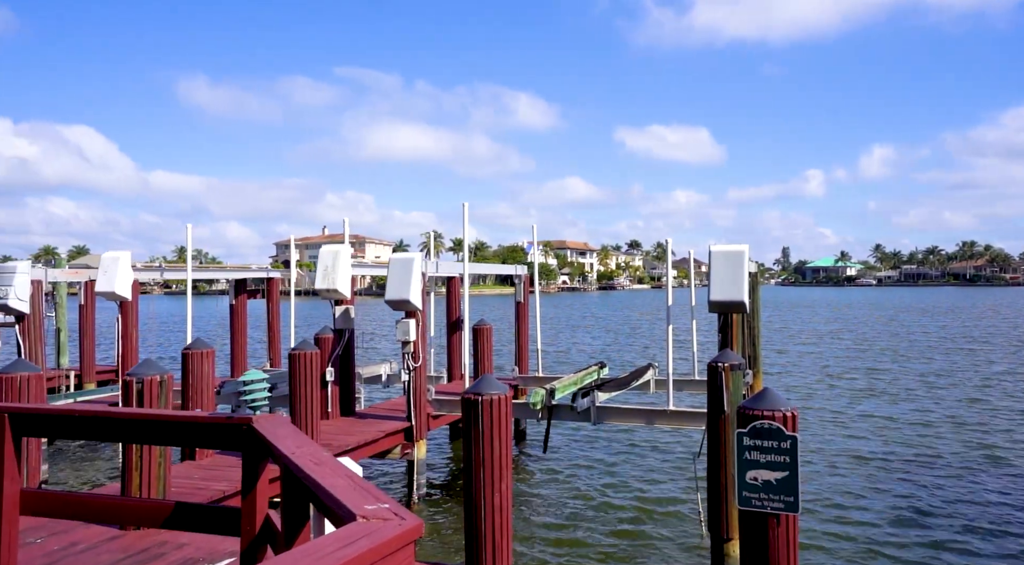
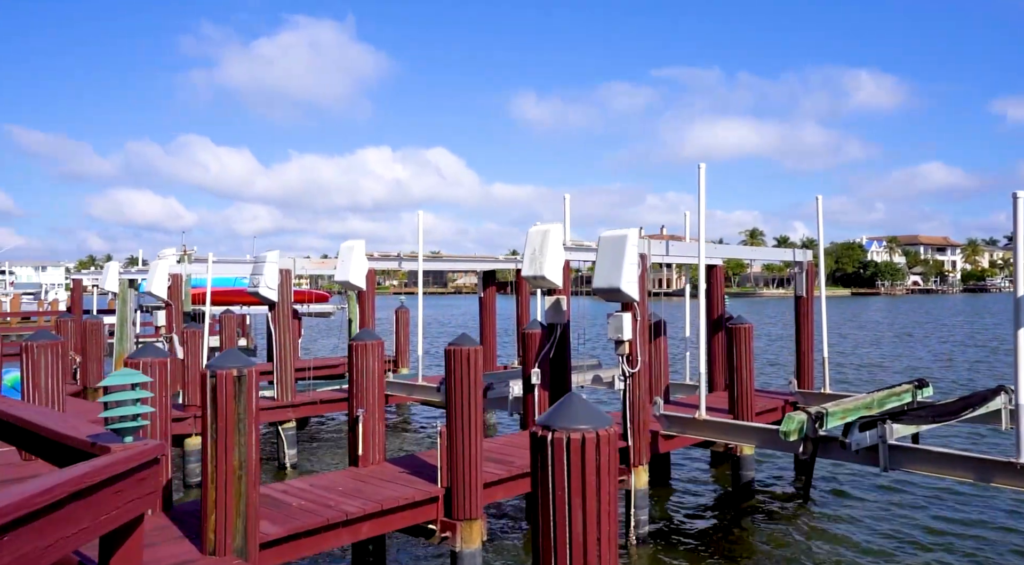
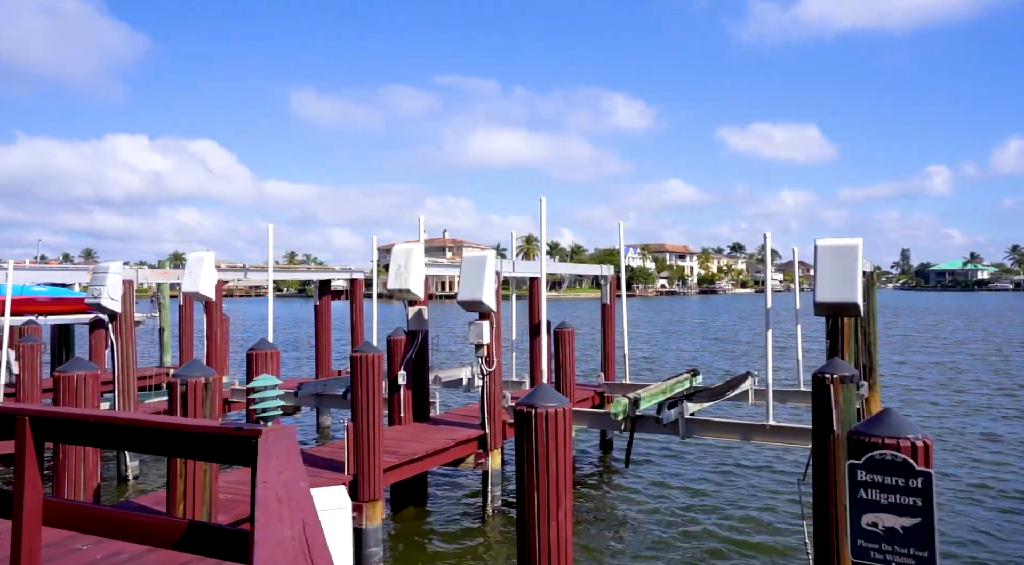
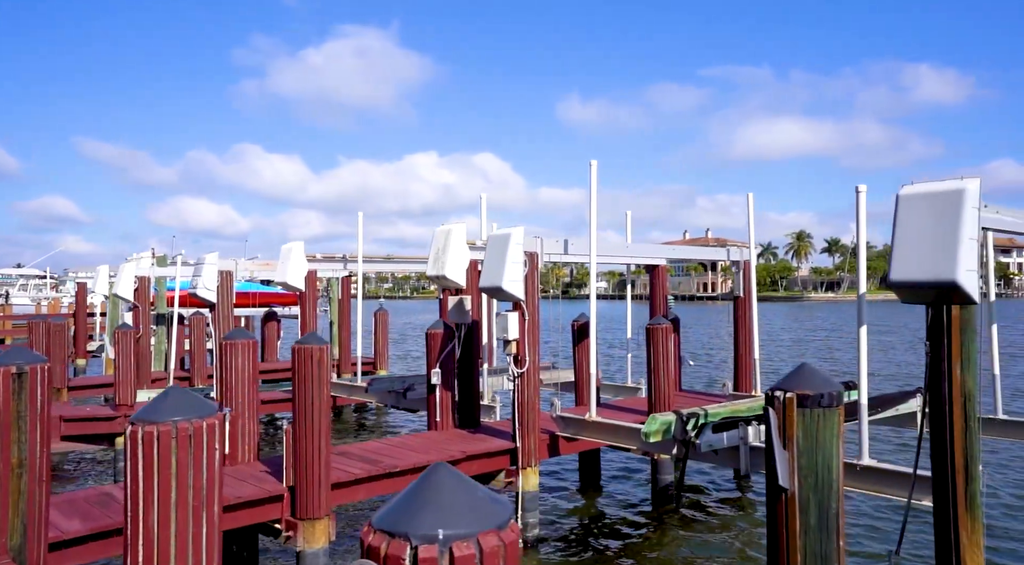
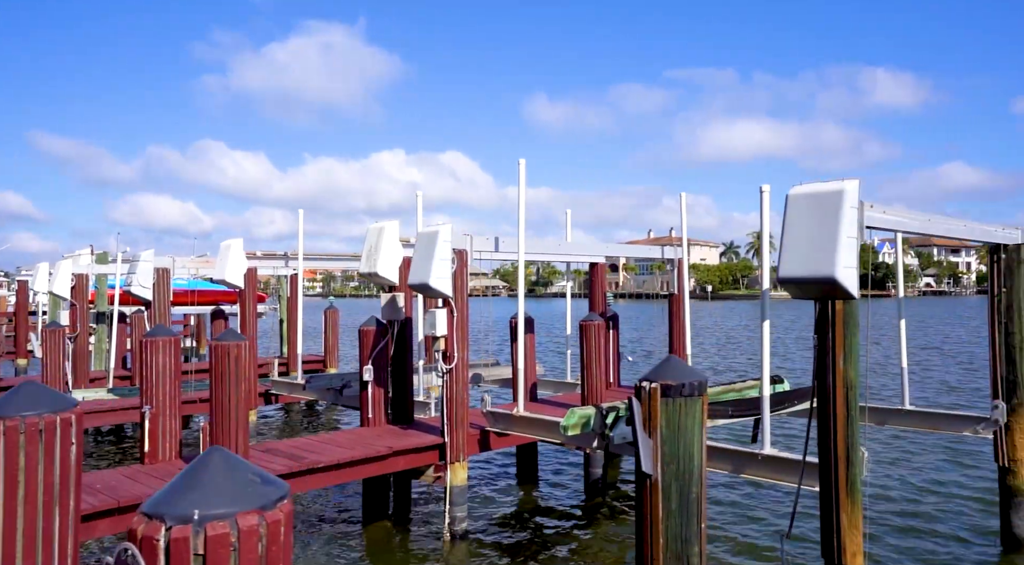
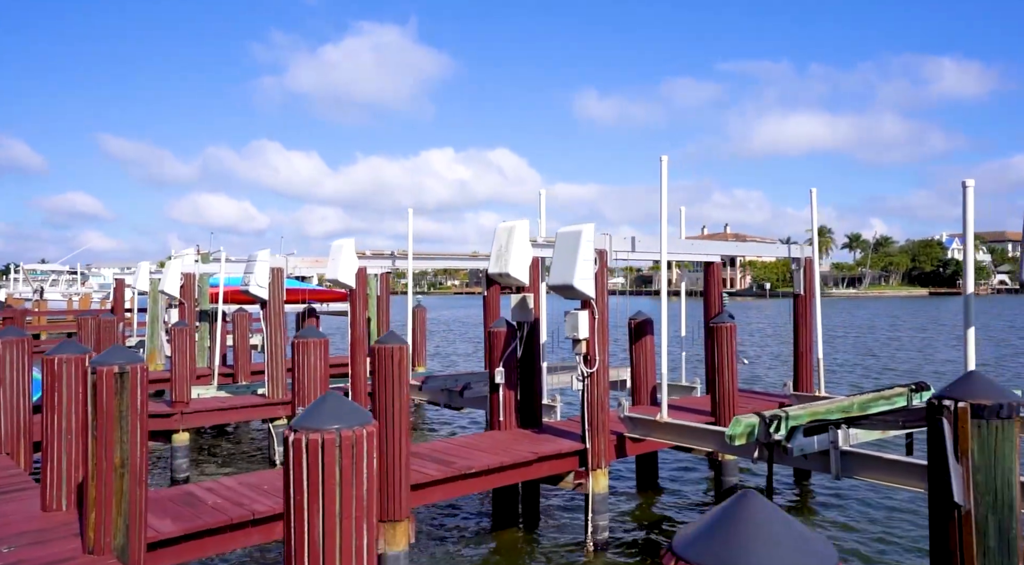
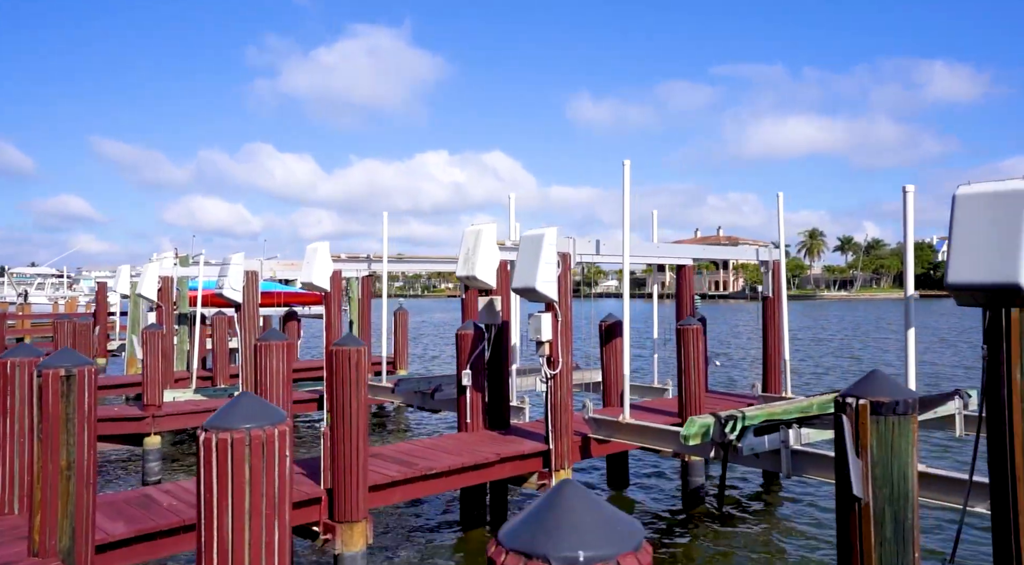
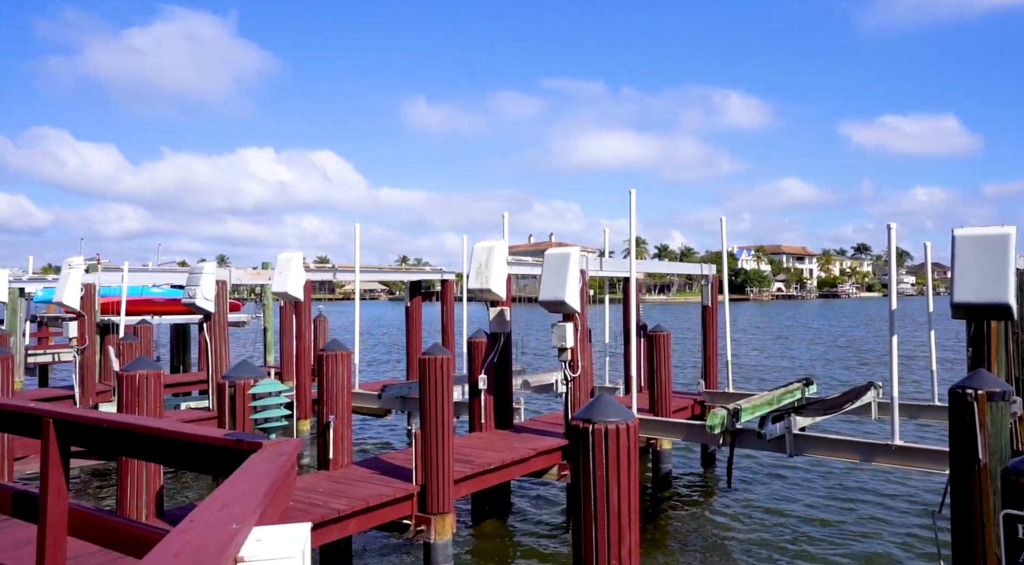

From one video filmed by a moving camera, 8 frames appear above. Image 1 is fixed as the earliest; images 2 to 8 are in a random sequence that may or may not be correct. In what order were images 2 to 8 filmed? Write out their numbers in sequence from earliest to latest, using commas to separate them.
3, 8, 2, 6, 7, 4, 5
